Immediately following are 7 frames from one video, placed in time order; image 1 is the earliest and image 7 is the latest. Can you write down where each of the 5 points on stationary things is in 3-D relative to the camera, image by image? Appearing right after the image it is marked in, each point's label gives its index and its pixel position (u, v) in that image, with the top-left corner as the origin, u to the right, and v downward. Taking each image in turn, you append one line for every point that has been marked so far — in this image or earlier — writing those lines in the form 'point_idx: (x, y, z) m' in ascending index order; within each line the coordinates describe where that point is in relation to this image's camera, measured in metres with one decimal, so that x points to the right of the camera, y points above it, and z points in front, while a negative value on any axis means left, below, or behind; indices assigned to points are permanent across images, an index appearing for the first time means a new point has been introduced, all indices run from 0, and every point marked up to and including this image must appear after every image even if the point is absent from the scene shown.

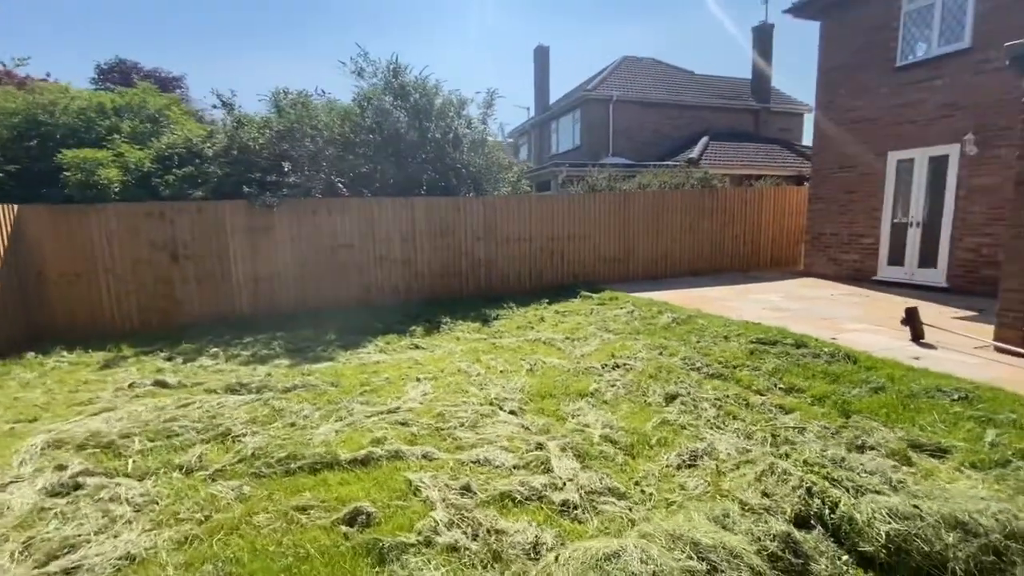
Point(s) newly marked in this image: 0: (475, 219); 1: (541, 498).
0: (-0.7, +1.4, +9.2) m
1: (+0.2, -1.2, +2.7) m
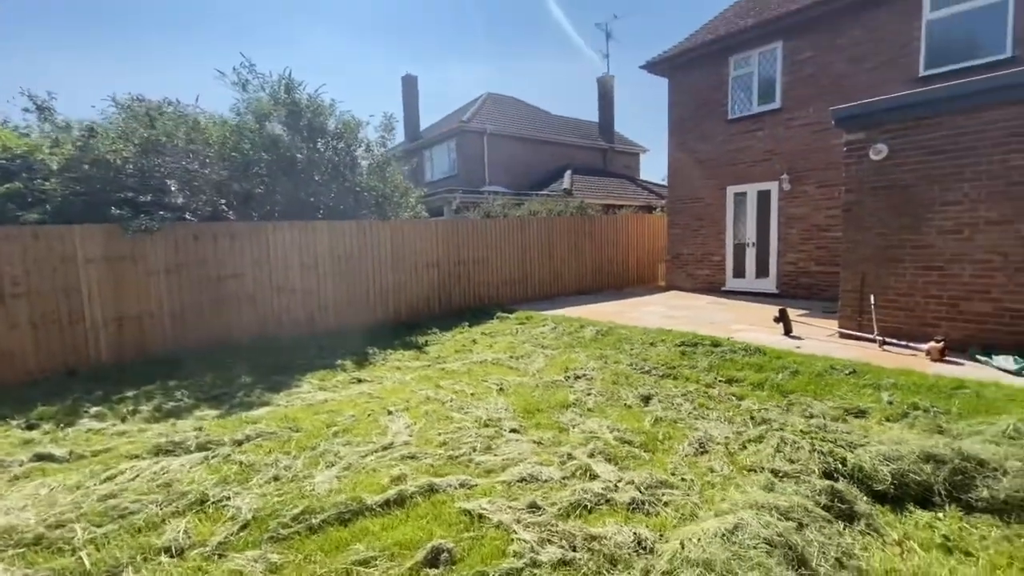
0: (-2.4, +0.8, +8.9) m
1: (+0.6, -1.2, +2.8) m
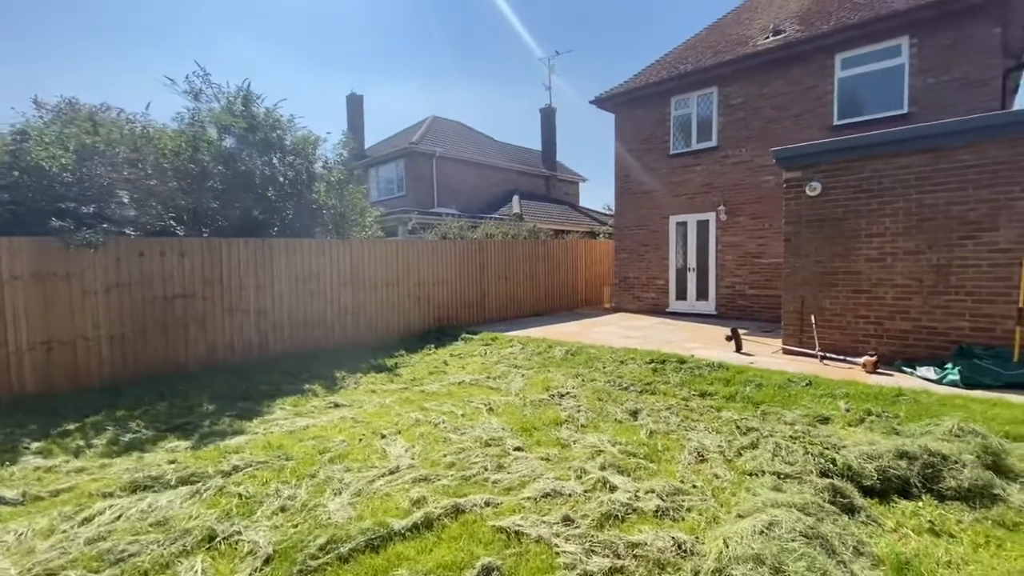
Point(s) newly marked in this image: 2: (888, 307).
0: (-3.1, +0.4, +8.6) m
1: (+0.8, -1.4, +2.9) m
2: (+4.9, -0.3, +6.2) m
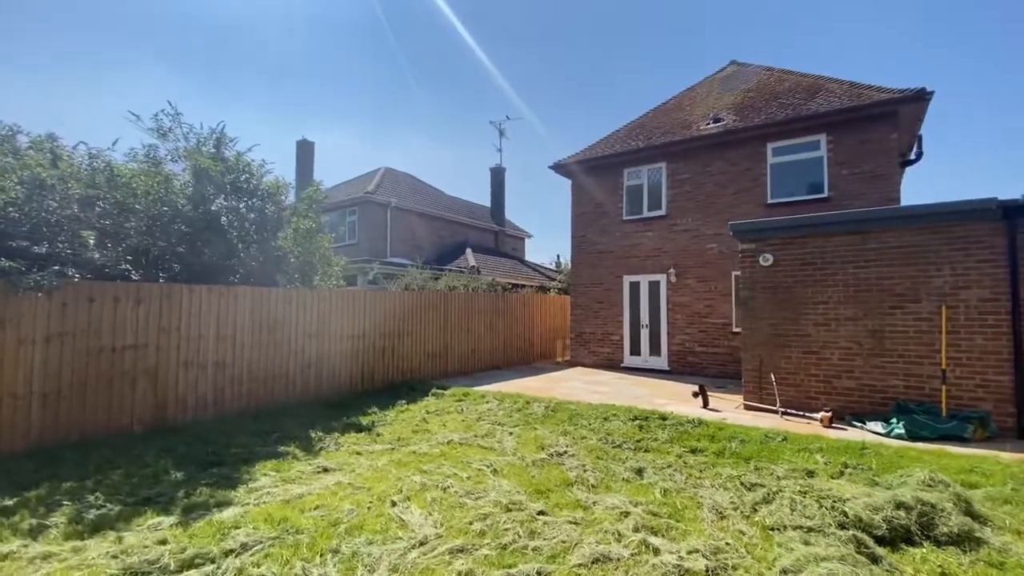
0: (-3.5, -0.4, +8.2) m
1: (+1.1, -1.8, +3.0) m
2: (+4.7, -1.2, +7.0) m
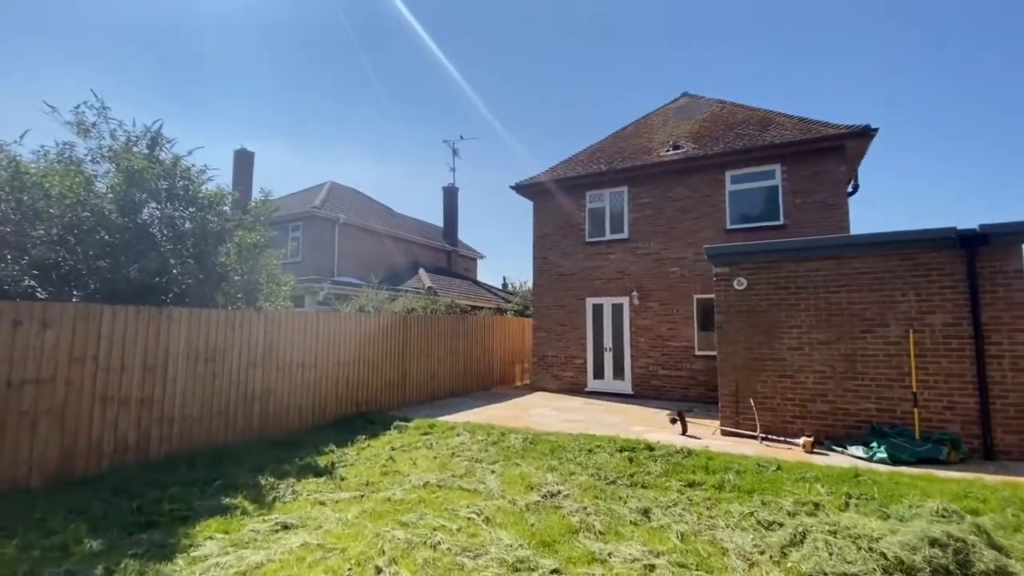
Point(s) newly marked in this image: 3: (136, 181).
0: (-4.0, -0.8, +7.3) m
1: (+1.3, -1.9, +2.6) m
2: (+4.4, -1.5, +7.0) m
3: (-5.4, +1.5, +6.6) m
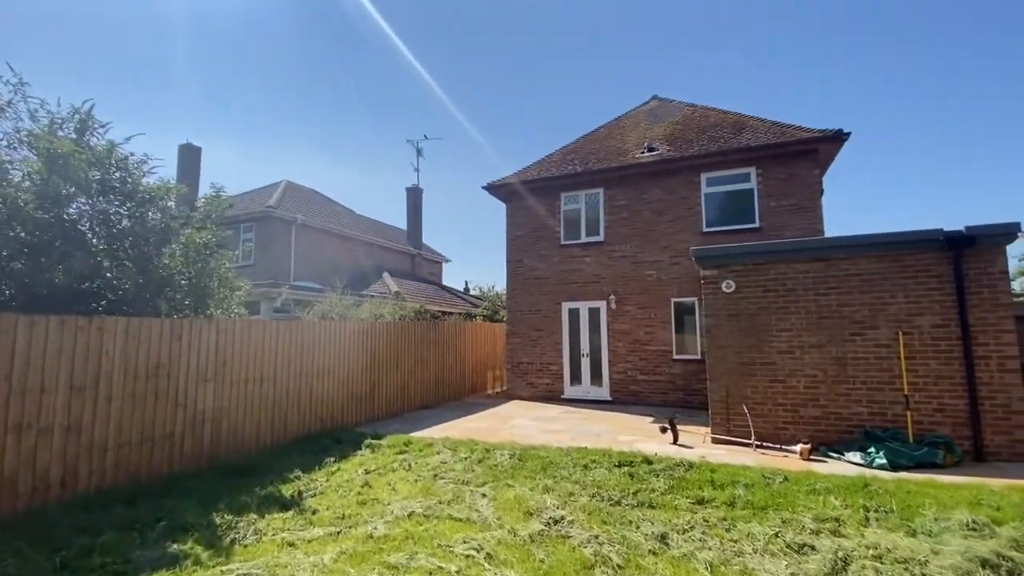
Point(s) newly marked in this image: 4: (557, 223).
0: (-4.2, -0.9, +6.4) m
1: (+1.4, -1.9, +2.2) m
2: (+4.2, -1.5, +6.8) m
3: (-5.5, +1.4, +5.7) m
4: (+1.2, +1.7, +12.4) m
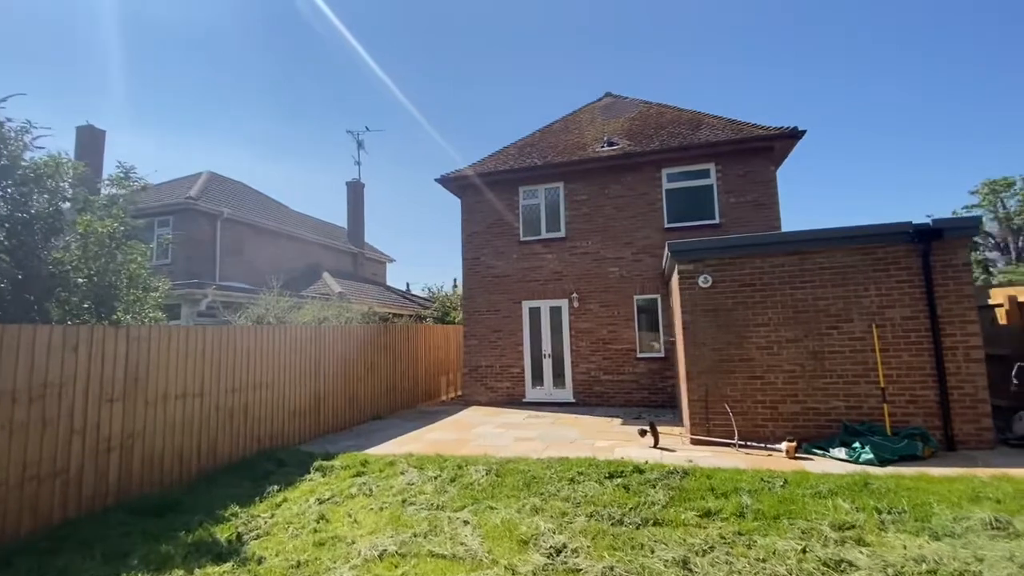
0: (-4.4, -0.9, +5.2) m
1: (+1.7, -1.8, +1.8) m
2: (+3.8, -1.5, +6.7) m
3: (-5.7, +1.4, +4.3) m
4: (+0.1, +1.8, +11.8) m
